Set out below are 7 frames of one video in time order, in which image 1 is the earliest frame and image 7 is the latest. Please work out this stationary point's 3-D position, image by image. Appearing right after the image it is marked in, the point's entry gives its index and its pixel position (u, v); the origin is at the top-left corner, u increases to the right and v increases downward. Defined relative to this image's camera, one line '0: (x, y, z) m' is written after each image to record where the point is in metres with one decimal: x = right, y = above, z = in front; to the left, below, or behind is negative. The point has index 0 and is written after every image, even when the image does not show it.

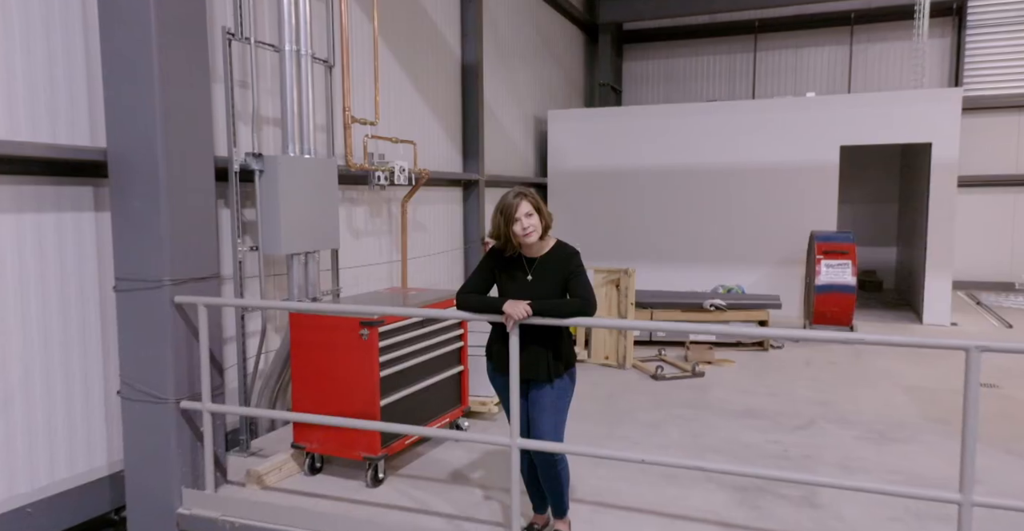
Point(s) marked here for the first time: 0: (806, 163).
0: (+2.8, +1.0, +6.9) m
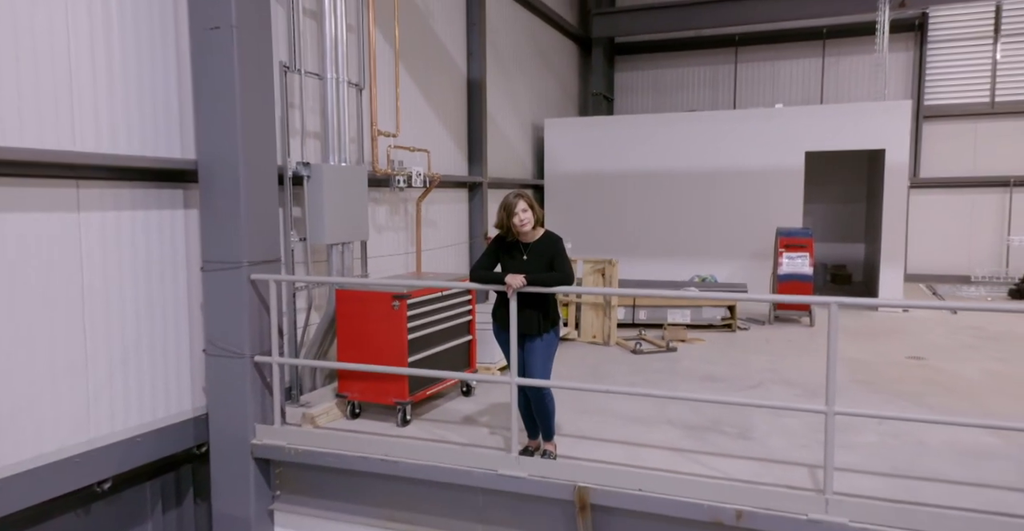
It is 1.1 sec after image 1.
0: (+2.8, +1.1, +7.8) m
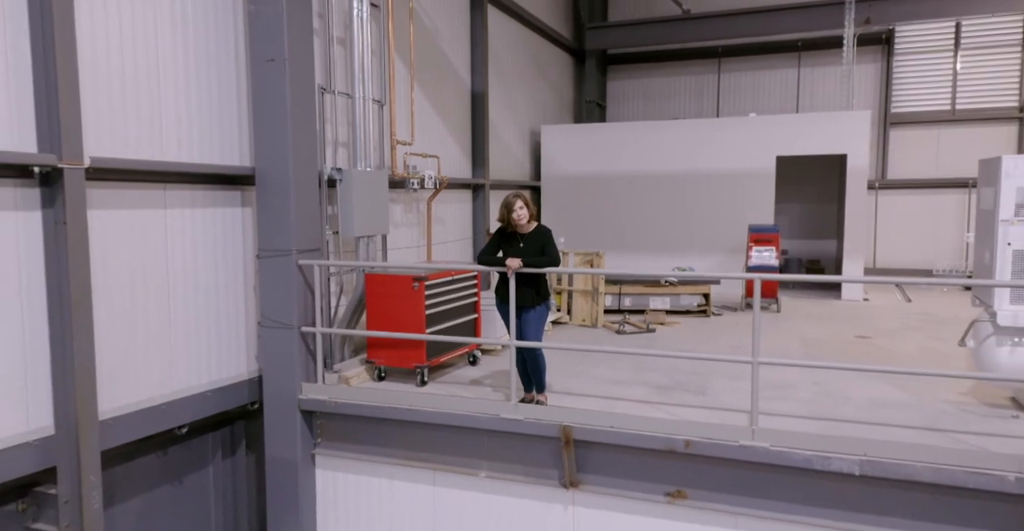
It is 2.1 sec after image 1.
0: (+2.8, +1.1, +8.6) m
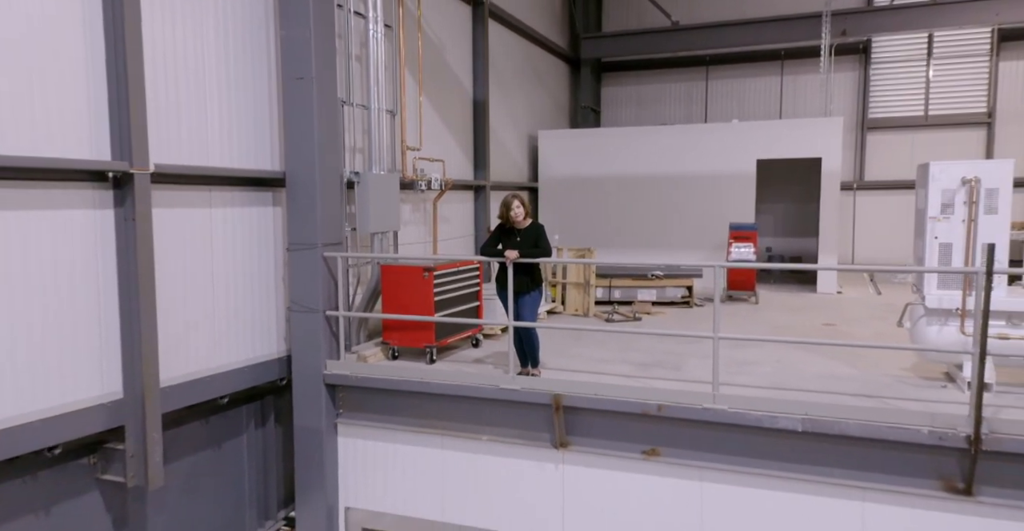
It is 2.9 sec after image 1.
0: (+2.8, +1.2, +9.3) m
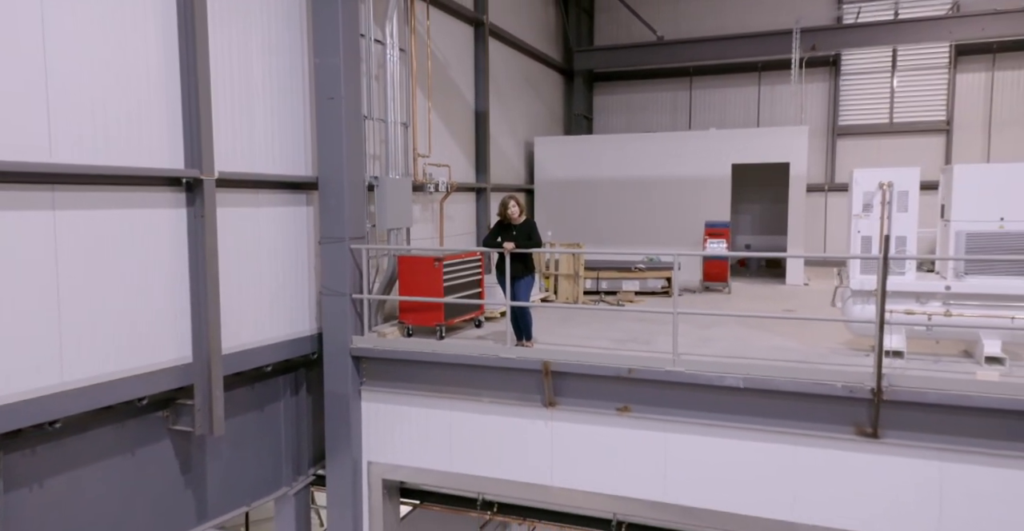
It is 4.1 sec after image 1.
0: (+2.8, +1.3, +10.3) m
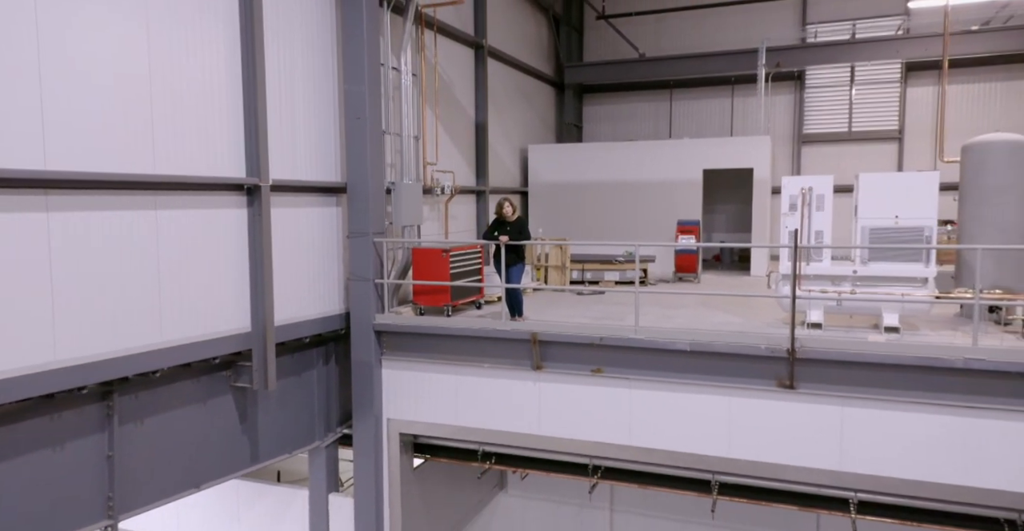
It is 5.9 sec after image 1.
0: (+2.7, +1.4, +11.6) m
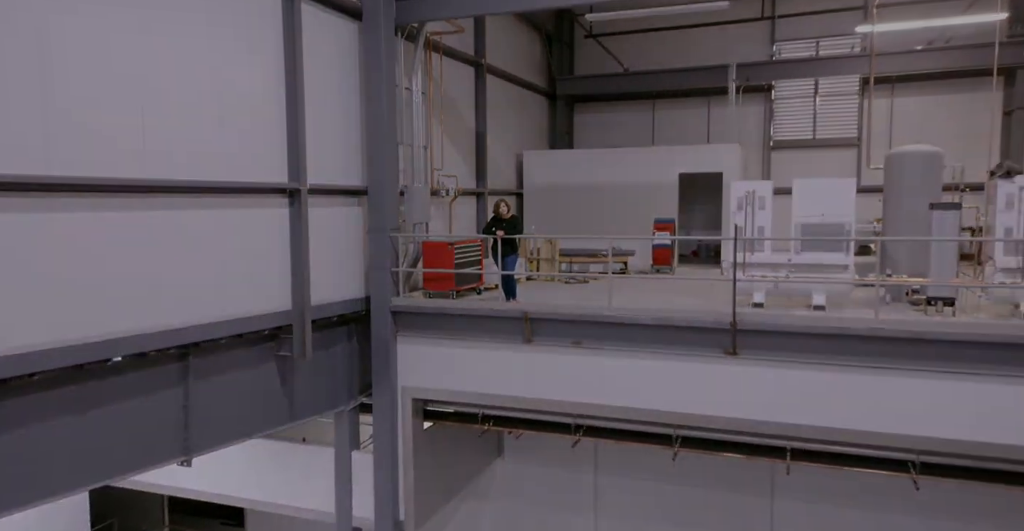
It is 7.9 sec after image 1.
0: (+2.7, +1.5, +13.0) m
